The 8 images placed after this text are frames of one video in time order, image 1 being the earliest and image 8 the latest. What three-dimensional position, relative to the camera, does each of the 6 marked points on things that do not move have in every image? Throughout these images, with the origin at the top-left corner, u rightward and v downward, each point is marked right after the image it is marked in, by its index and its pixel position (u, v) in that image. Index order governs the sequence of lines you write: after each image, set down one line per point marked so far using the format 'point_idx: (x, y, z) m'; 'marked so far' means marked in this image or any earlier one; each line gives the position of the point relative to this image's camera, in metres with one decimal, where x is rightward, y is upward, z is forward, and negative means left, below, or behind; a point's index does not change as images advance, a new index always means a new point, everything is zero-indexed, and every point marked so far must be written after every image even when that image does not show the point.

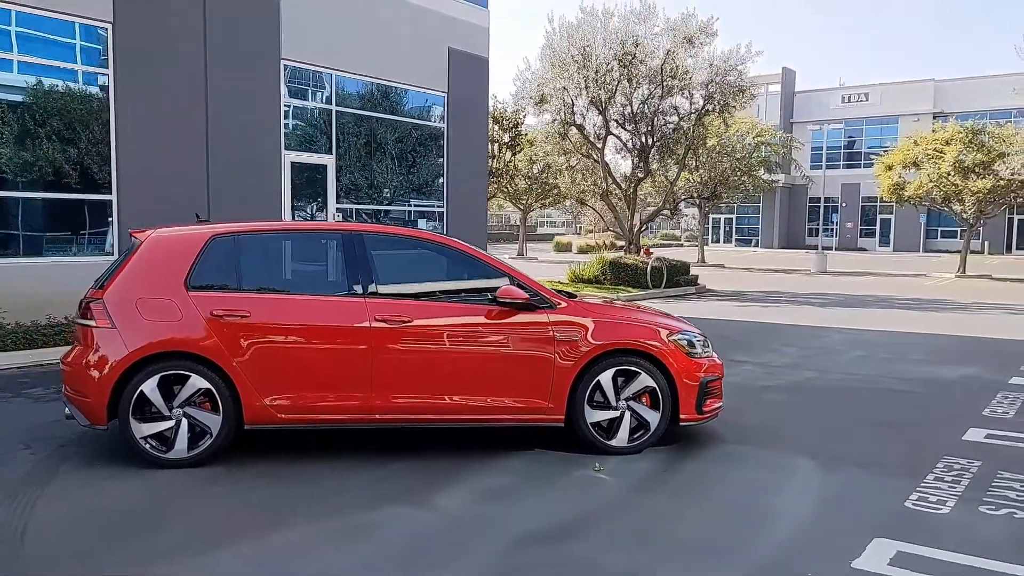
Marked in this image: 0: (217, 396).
0: (-1.8, -0.7, +5.2) m
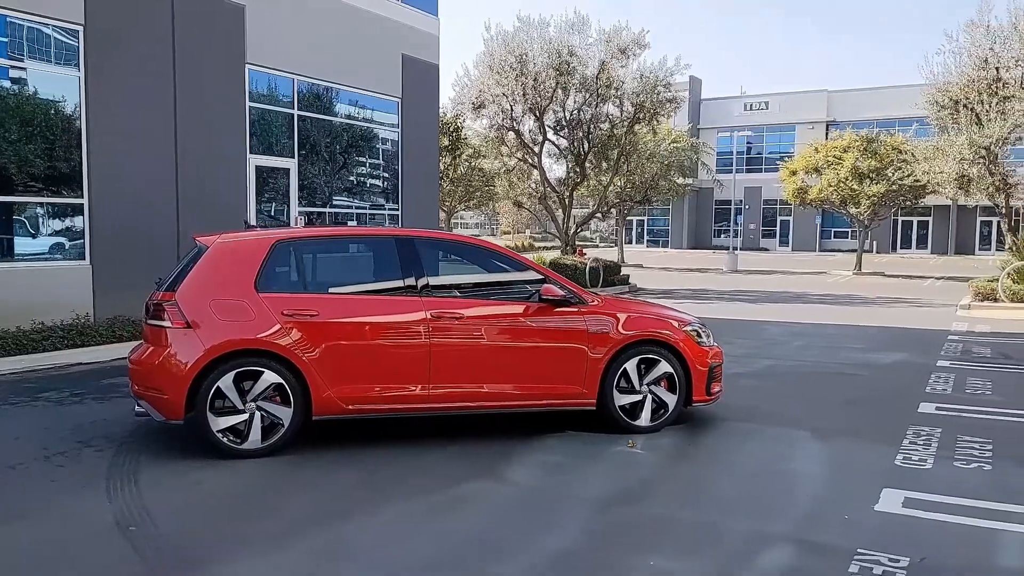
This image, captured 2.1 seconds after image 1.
0: (-1.5, -0.7, +5.6) m
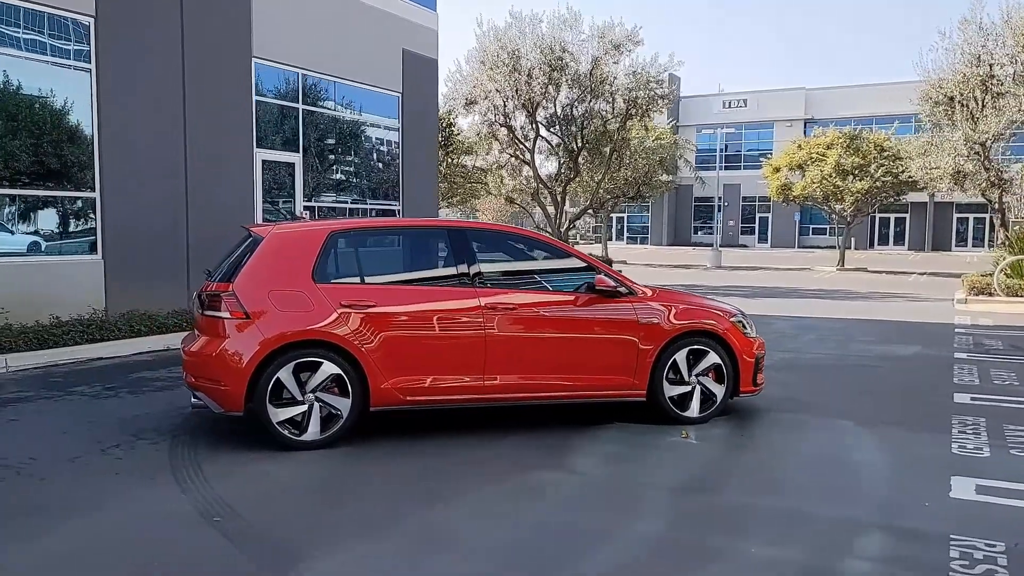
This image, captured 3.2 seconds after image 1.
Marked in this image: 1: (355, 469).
0: (-1.1, -0.6, +5.5) m
1: (-1.0, -1.2, +5.1) m
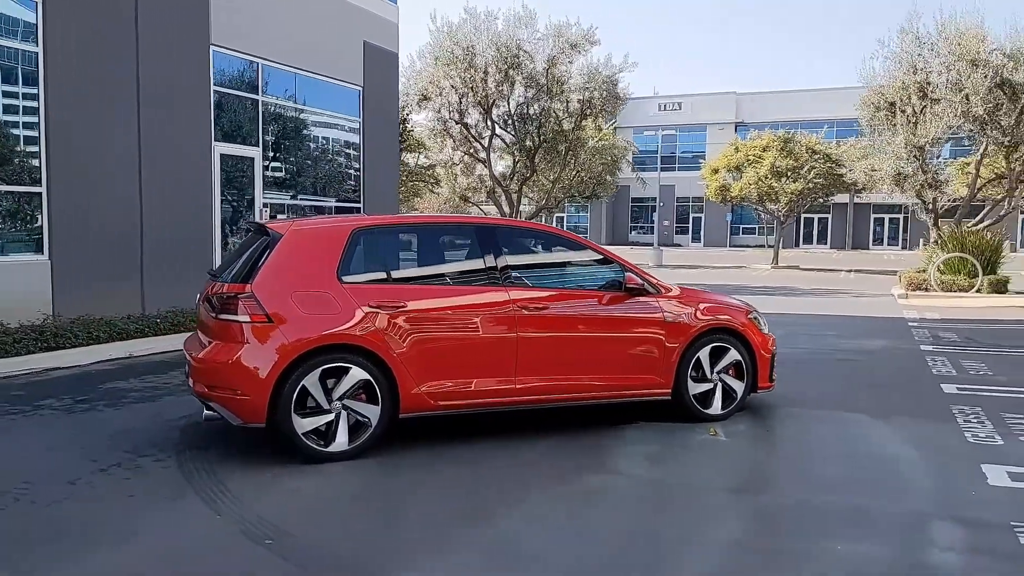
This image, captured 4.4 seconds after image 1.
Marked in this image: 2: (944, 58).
0: (-0.9, -0.6, +5.3) m
1: (-0.7, -1.2, +4.8) m
2: (+9.4, +5.1, +18.0) m
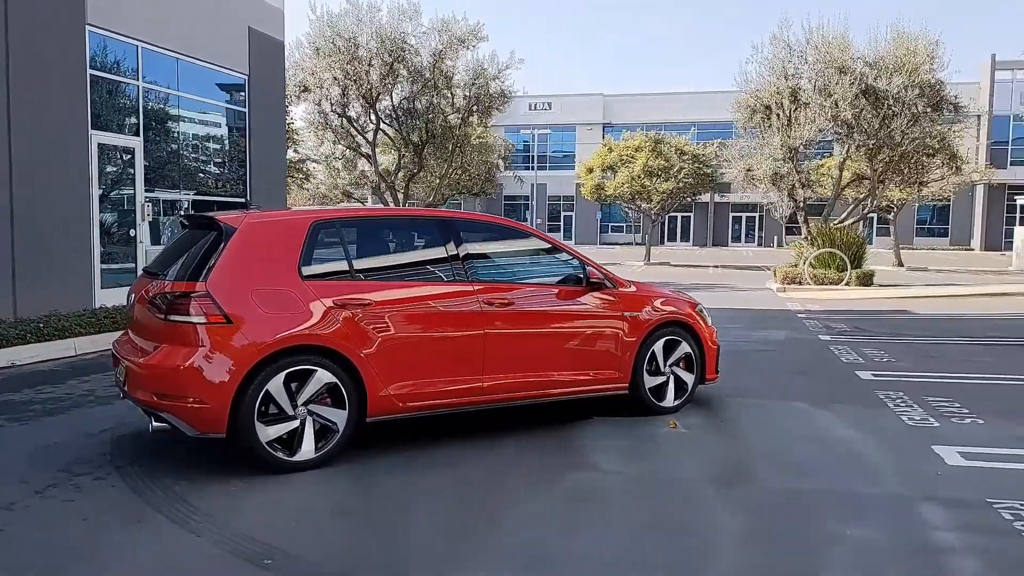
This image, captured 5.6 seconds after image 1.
0: (-1.0, -0.6, +4.9) m
1: (-0.8, -1.1, +4.5) m
2: (+6.9, +5.2, +19.2) m
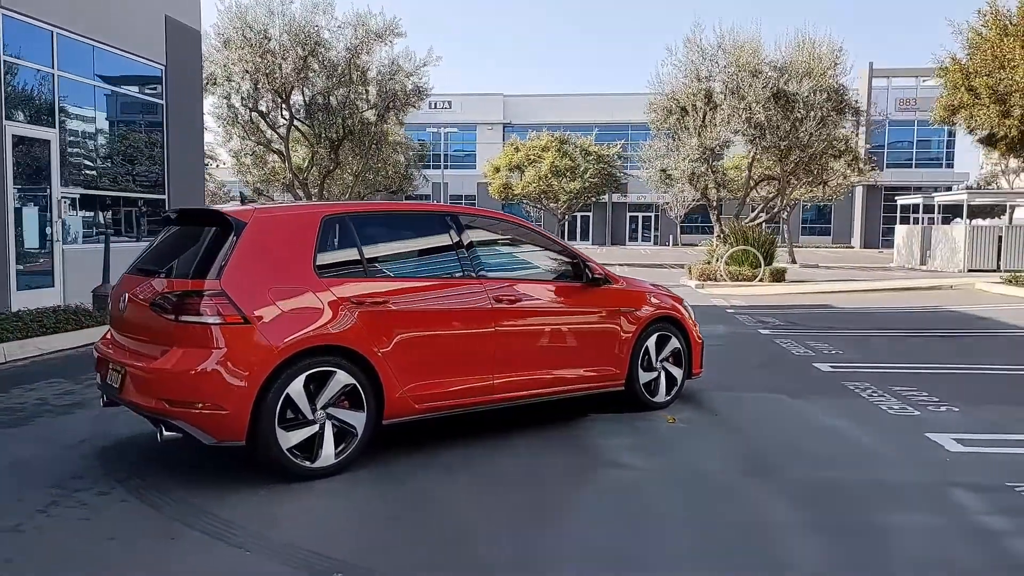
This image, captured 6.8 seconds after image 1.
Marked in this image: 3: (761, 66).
0: (-0.9, -0.6, +4.8) m
1: (-0.6, -1.1, +4.4) m
2: (+5.1, +5.3, +19.9) m
3: (+5.9, +5.3, +19.5) m
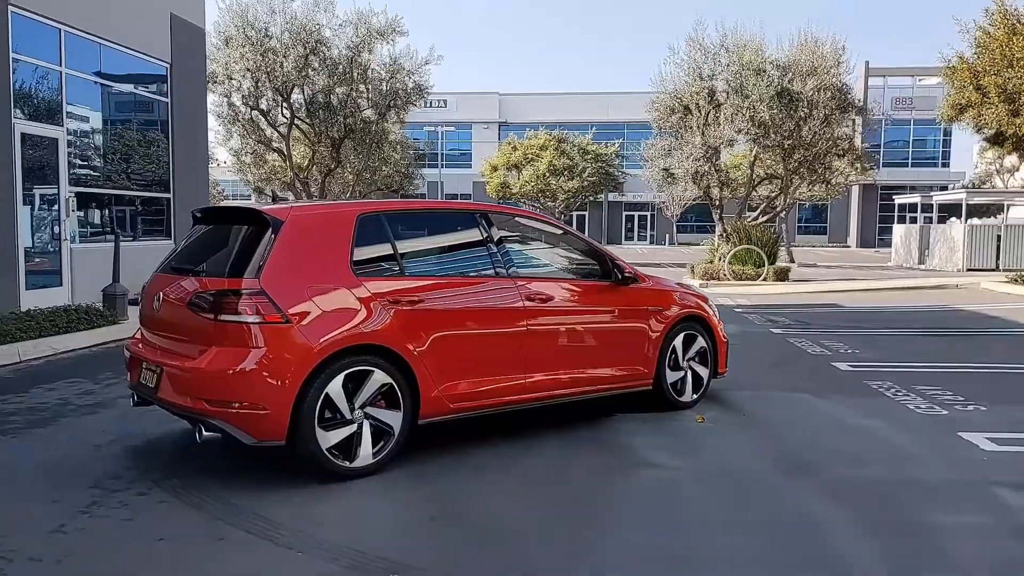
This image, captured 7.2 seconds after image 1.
0: (-0.7, -0.6, +4.7) m
1: (-0.3, -1.1, +4.3) m
2: (+5.2, +5.3, +19.9) m
3: (+6.0, +5.3, +19.5) m
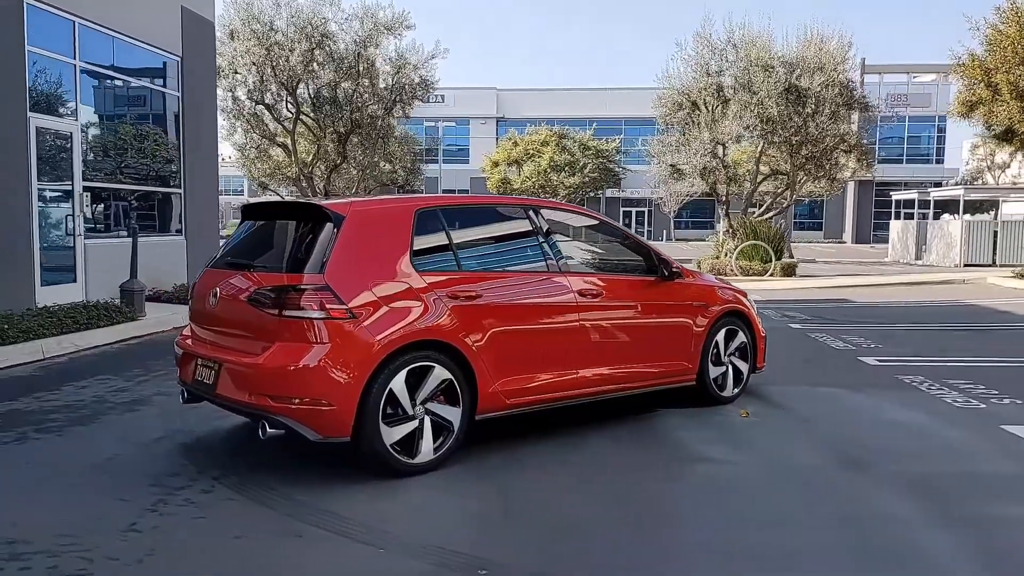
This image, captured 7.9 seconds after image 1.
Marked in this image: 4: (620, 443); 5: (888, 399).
0: (-0.3, -0.6, +4.7) m
1: (0.0, -1.1, +4.3) m
2: (+5.4, +5.4, +19.9) m
3: (+6.2, +5.4, +19.5) m
4: (+0.6, -1.0, +5.3) m
5: (+3.0, -0.9, +6.6) m
